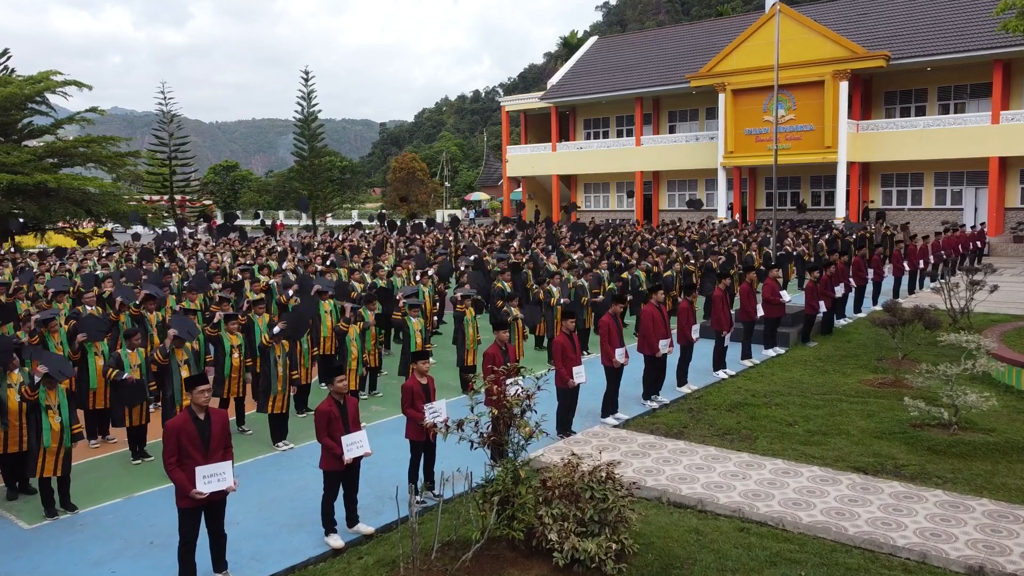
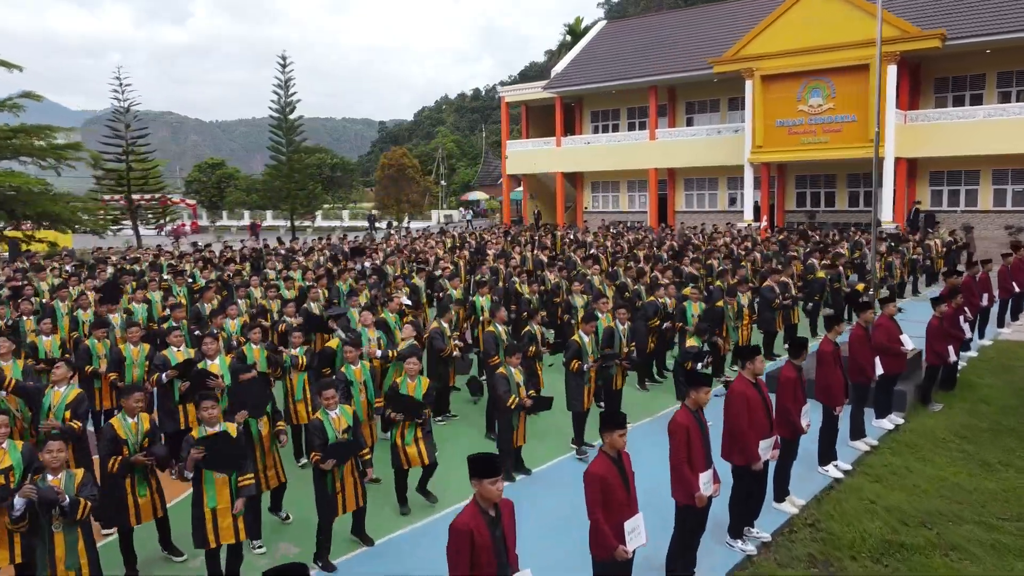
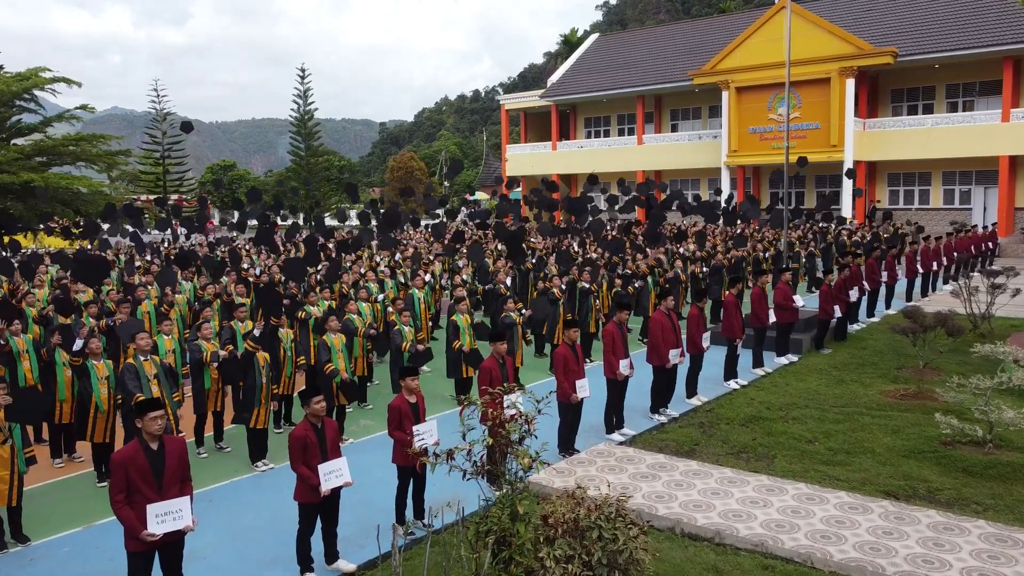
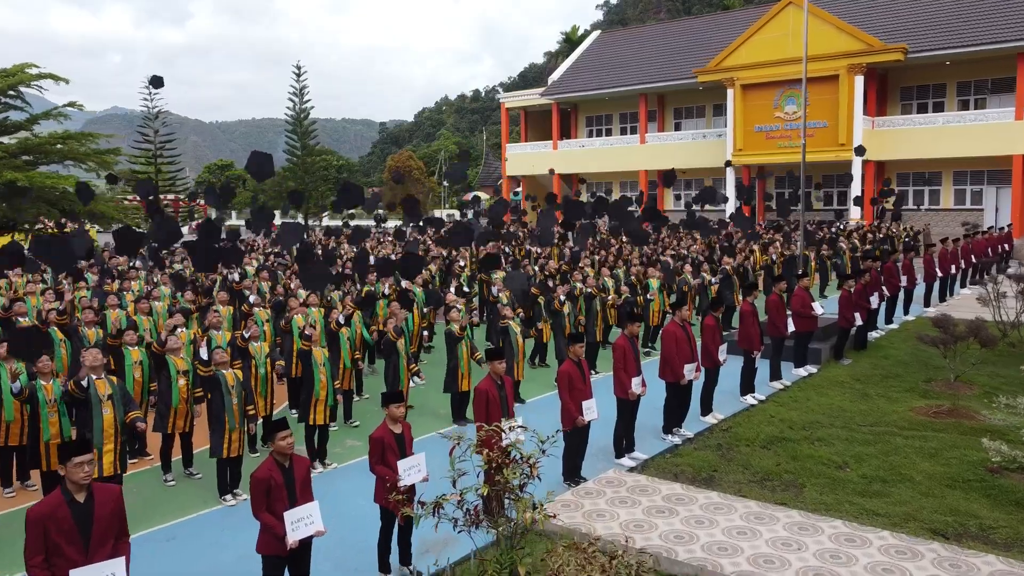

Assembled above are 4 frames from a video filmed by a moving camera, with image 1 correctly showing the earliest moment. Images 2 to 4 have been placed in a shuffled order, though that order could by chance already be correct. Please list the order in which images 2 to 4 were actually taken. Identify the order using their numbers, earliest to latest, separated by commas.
3, 4, 2
